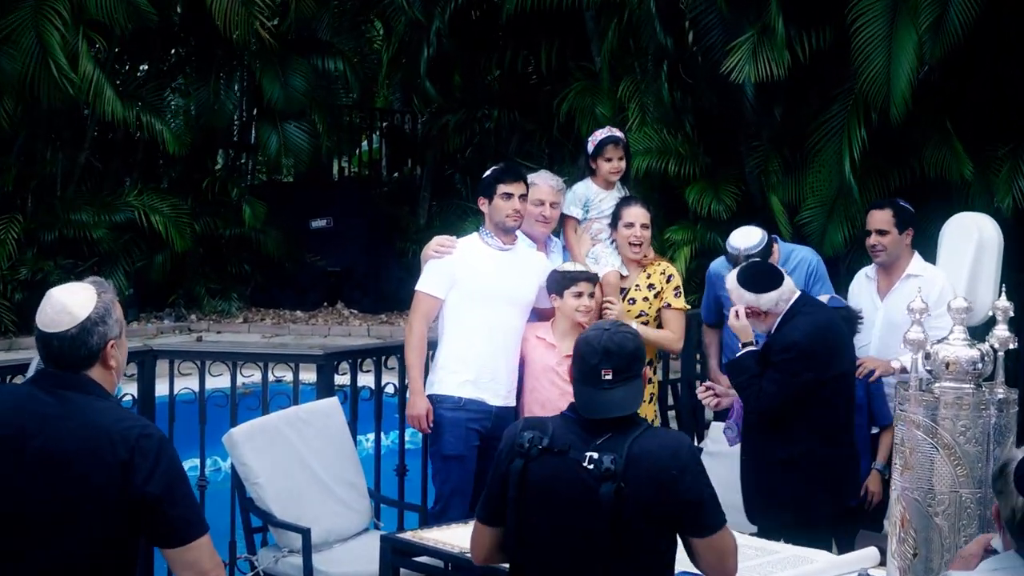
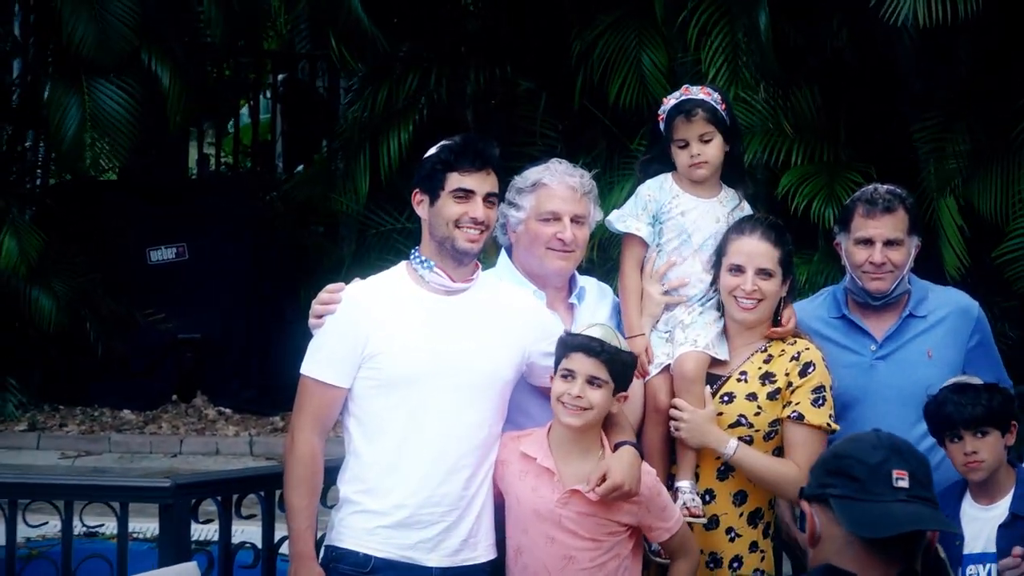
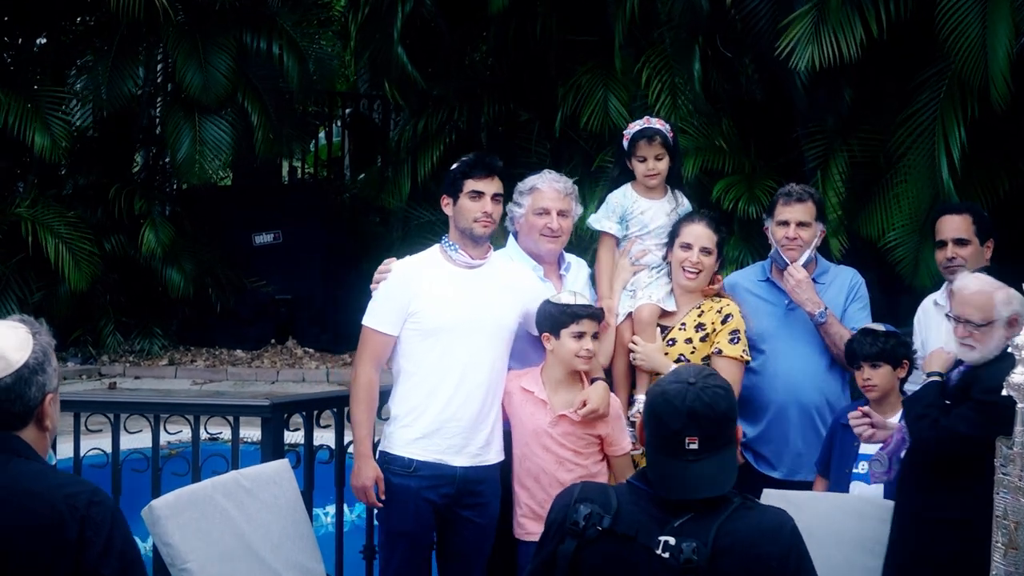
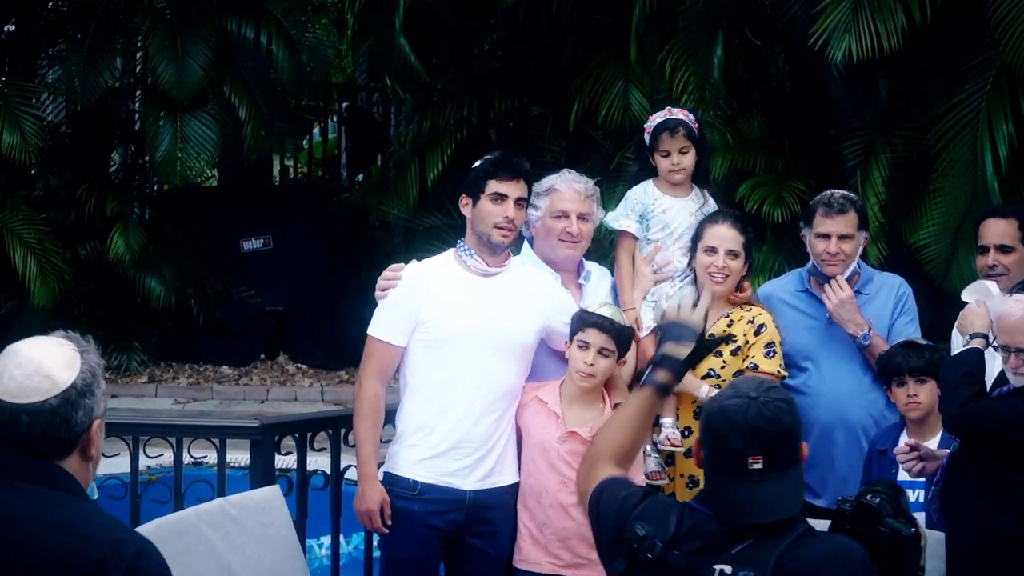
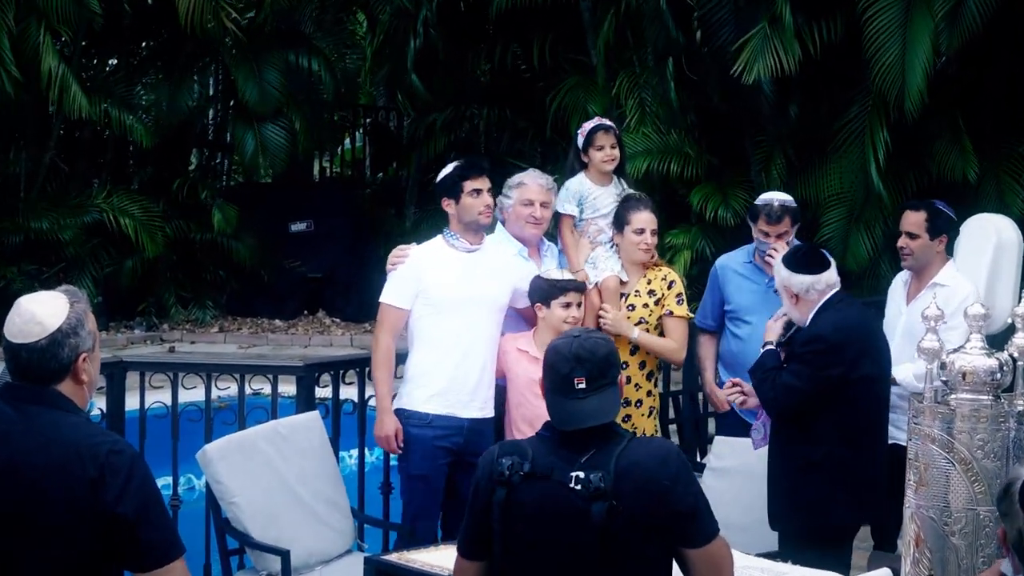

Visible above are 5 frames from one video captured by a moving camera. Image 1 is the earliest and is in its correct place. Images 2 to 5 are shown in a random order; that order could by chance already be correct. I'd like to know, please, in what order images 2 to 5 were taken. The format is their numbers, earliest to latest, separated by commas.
5, 3, 4, 2
